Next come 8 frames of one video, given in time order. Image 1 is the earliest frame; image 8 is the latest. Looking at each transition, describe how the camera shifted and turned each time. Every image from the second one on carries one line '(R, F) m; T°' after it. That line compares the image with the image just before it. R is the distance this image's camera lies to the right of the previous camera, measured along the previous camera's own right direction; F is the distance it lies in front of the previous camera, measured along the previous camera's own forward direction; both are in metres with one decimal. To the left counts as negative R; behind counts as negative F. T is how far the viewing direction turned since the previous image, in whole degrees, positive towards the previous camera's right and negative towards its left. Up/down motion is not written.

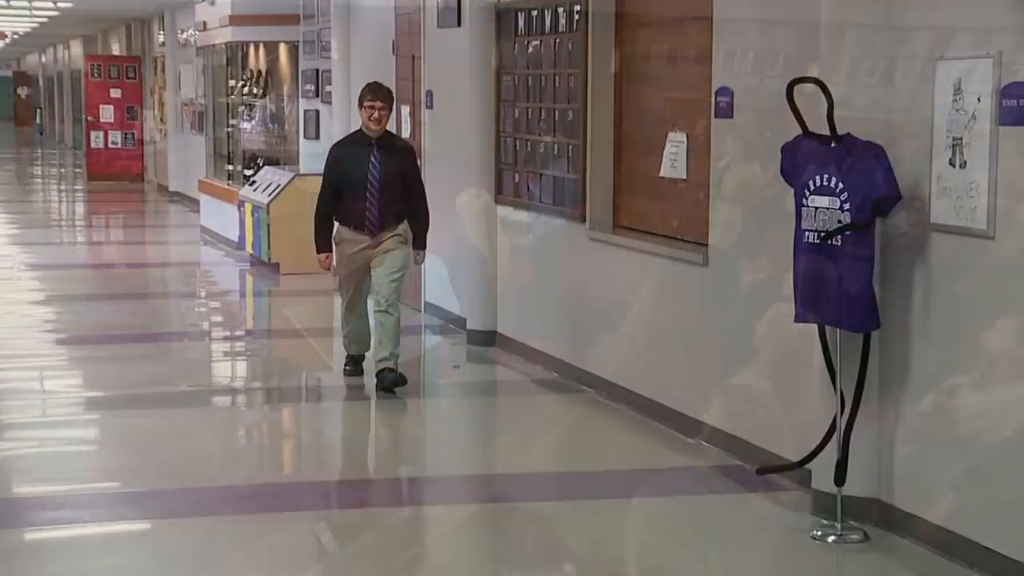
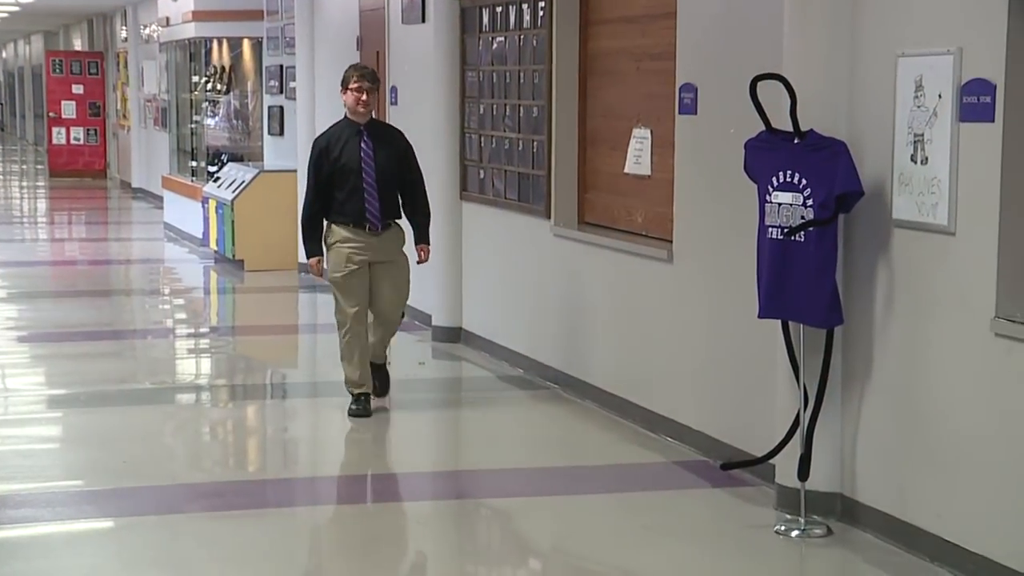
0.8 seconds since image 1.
(+0.1, 0.0) m; 0°
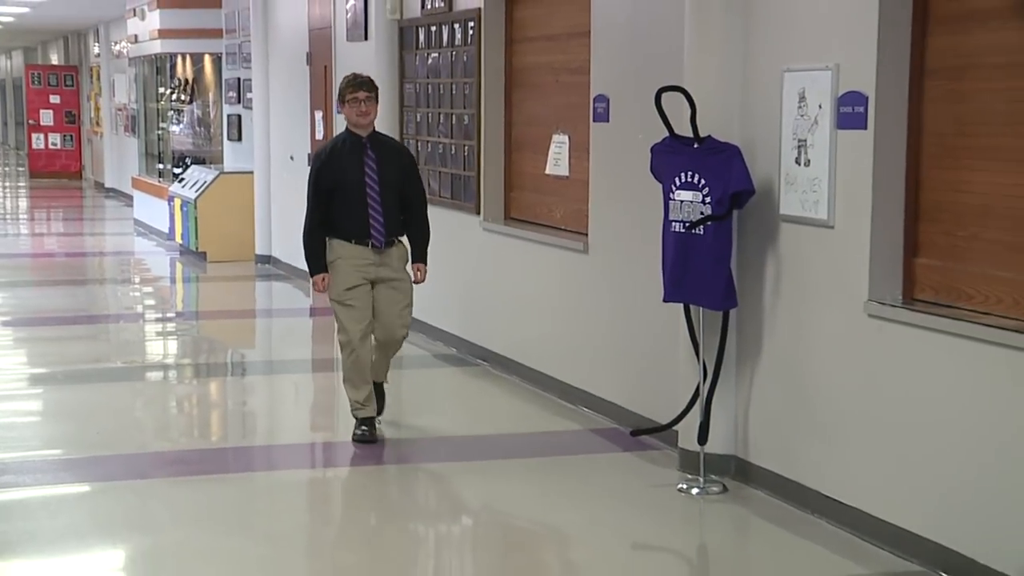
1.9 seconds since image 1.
(+0.1, -0.4) m; +2°
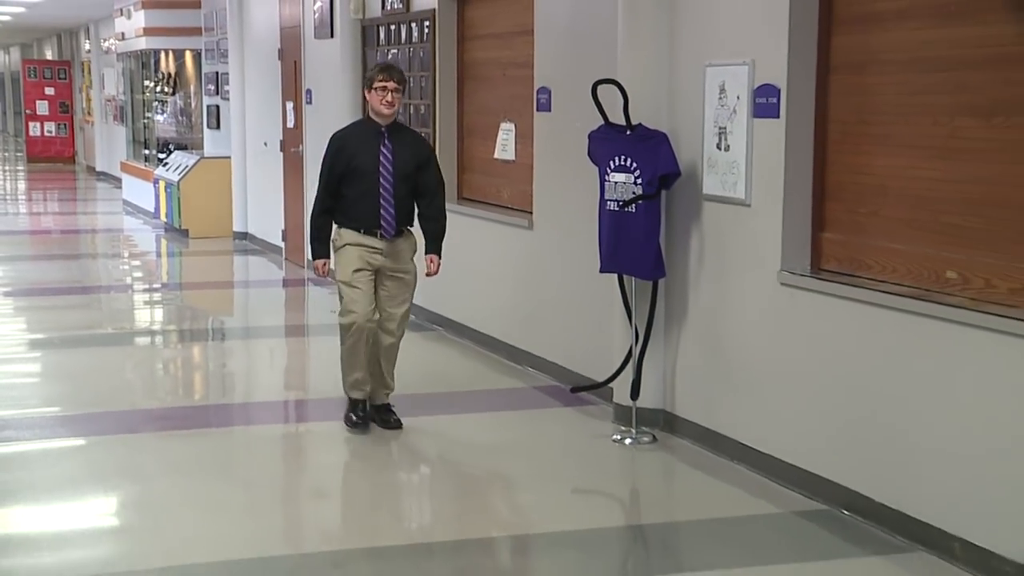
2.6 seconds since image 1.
(+0.1, -0.5) m; +1°
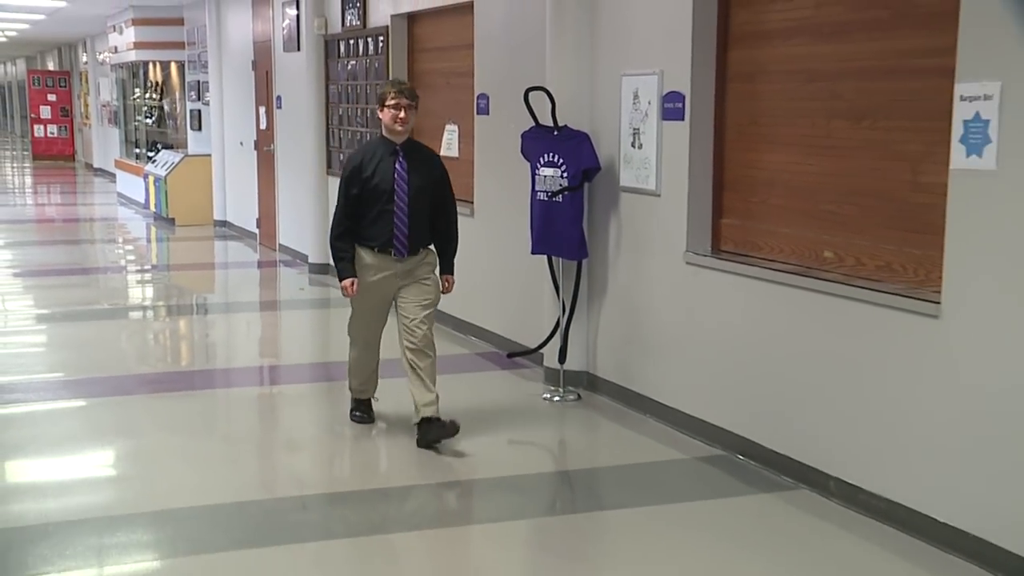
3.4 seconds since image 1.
(+0.1, -0.7) m; +1°
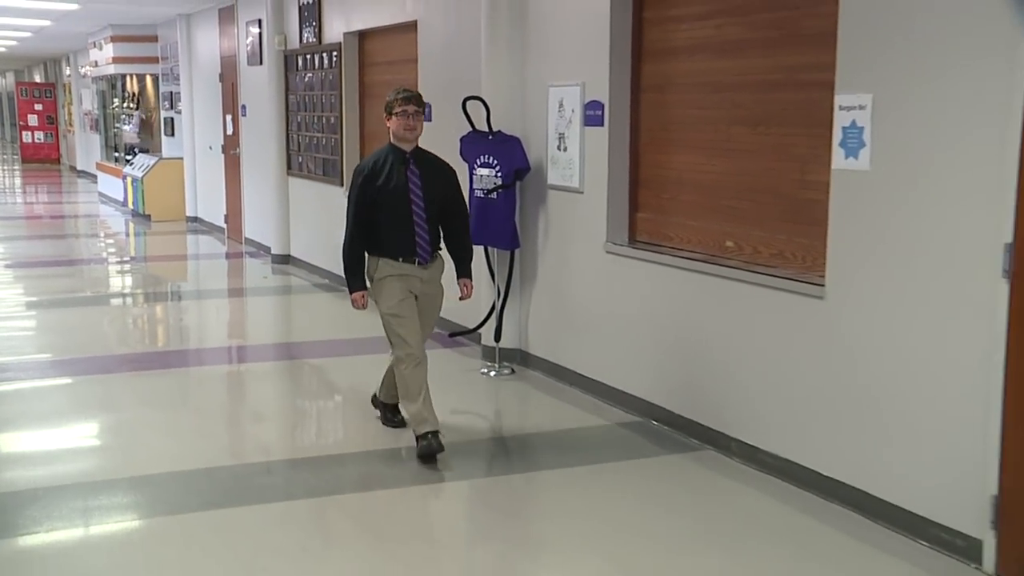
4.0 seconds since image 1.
(+0.1, -0.6) m; +2°
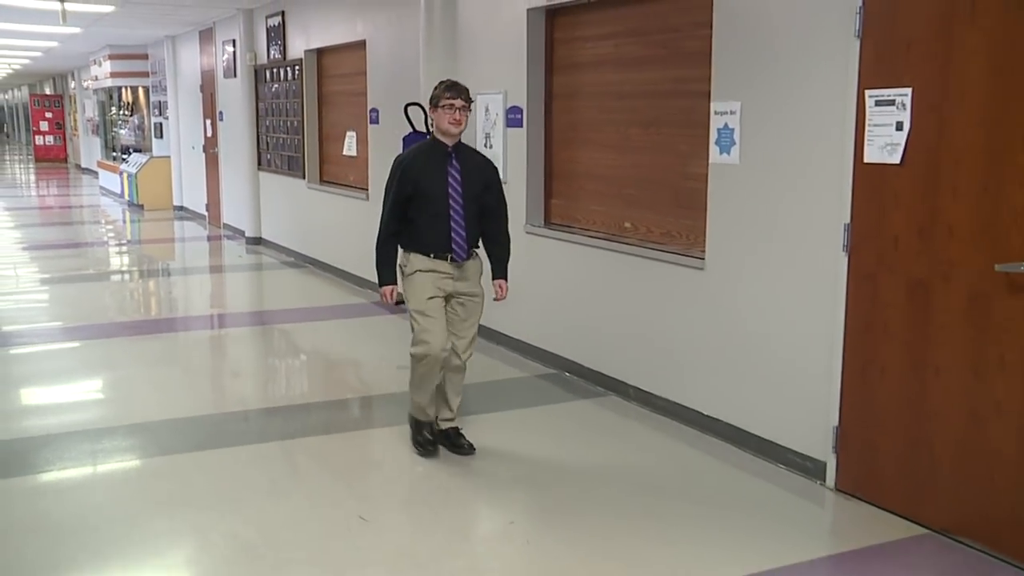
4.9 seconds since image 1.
(+0.3, -1.1) m; +1°
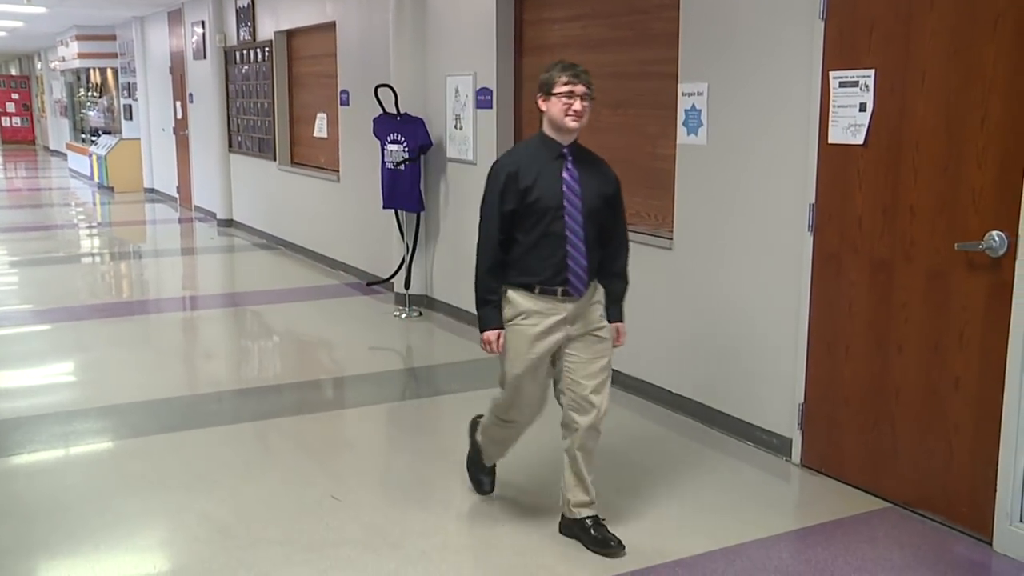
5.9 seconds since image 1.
(0.0, -0.1) m; +1°
